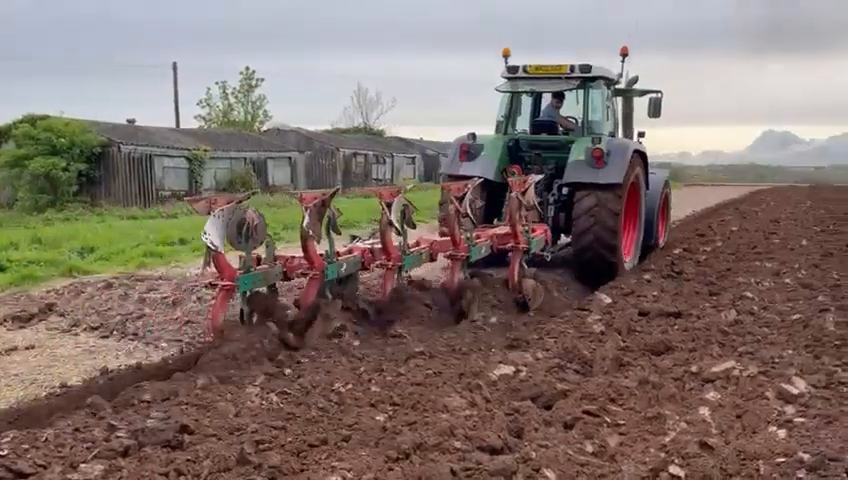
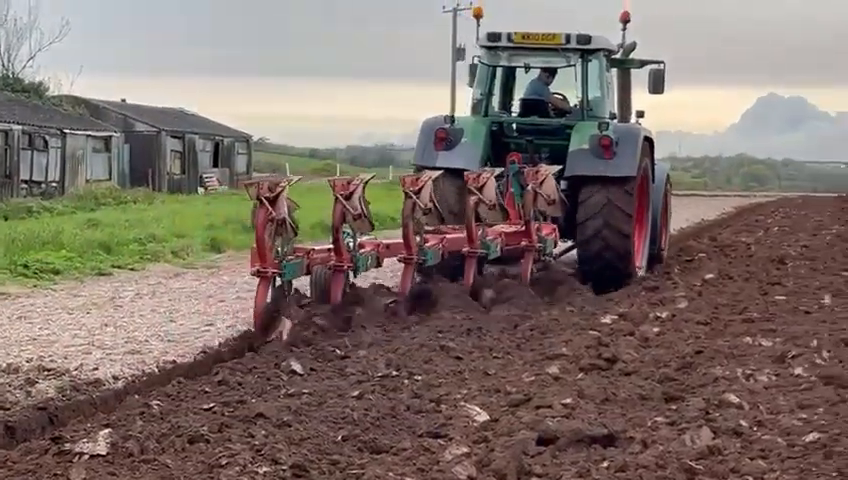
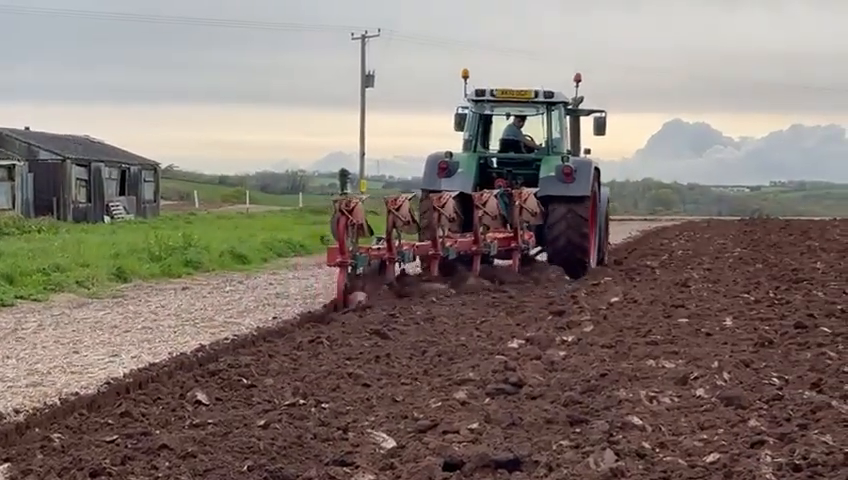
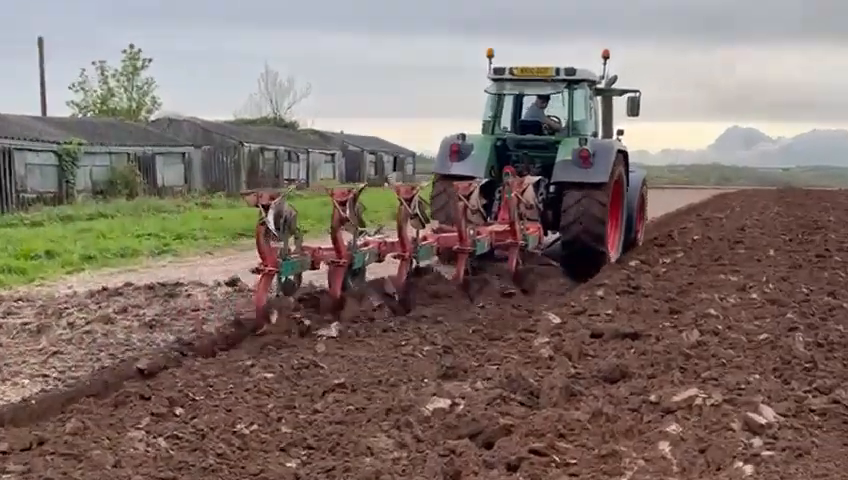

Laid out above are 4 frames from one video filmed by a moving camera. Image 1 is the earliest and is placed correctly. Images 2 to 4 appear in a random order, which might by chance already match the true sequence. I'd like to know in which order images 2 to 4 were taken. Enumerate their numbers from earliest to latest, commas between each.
4, 2, 3
